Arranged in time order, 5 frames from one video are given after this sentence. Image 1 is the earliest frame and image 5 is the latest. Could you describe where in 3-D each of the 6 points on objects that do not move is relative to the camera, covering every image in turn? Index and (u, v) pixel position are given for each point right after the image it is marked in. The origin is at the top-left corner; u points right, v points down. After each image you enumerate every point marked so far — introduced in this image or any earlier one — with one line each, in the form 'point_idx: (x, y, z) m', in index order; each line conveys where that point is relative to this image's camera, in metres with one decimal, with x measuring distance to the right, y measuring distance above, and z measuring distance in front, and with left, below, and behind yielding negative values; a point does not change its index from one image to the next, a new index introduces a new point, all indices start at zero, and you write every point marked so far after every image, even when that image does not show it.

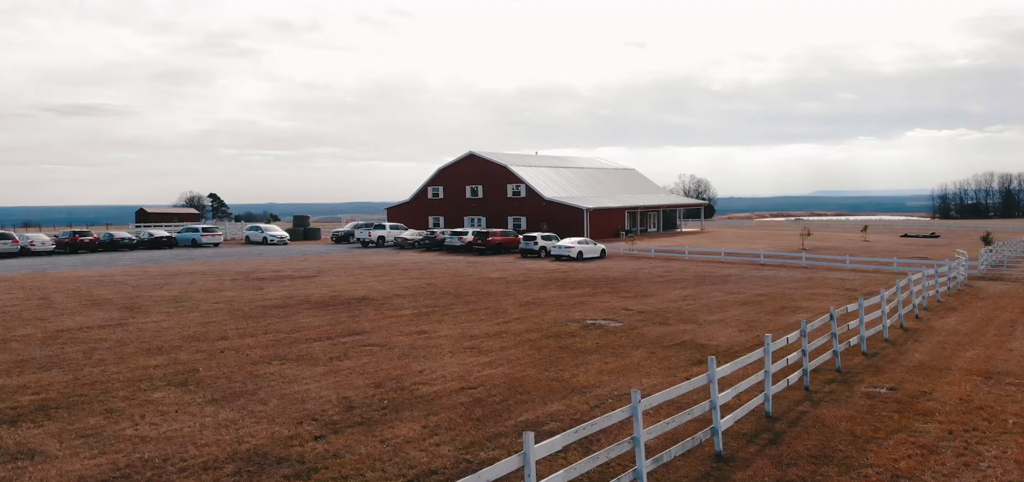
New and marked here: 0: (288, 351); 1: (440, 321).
0: (-4.3, -2.1, +14.7) m
1: (-1.7, -1.9, +17.5) m
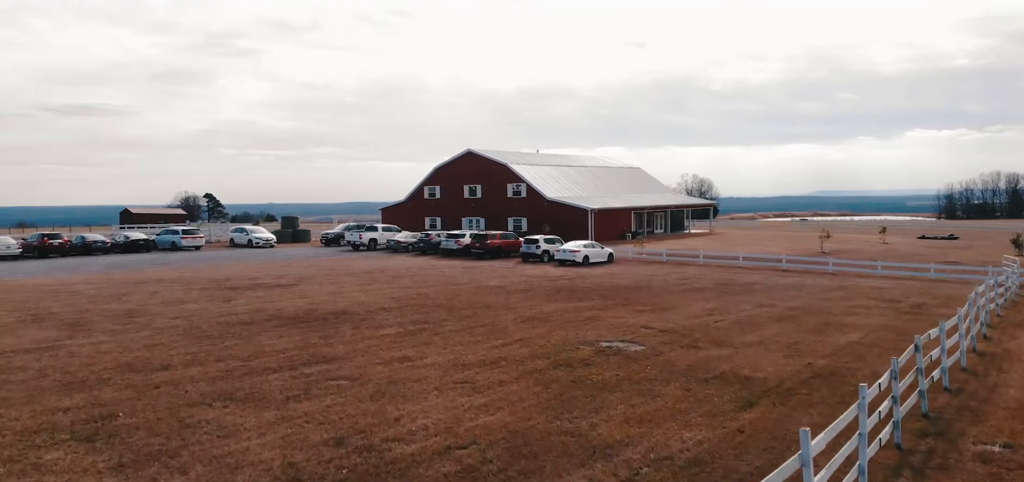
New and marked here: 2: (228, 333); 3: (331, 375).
0: (-4.3, -2.3, +11.9) m
1: (-1.6, -2.0, +14.8) m
2: (-6.2, -2.0, +16.6) m
3: (-2.9, -2.2, +12.3) m
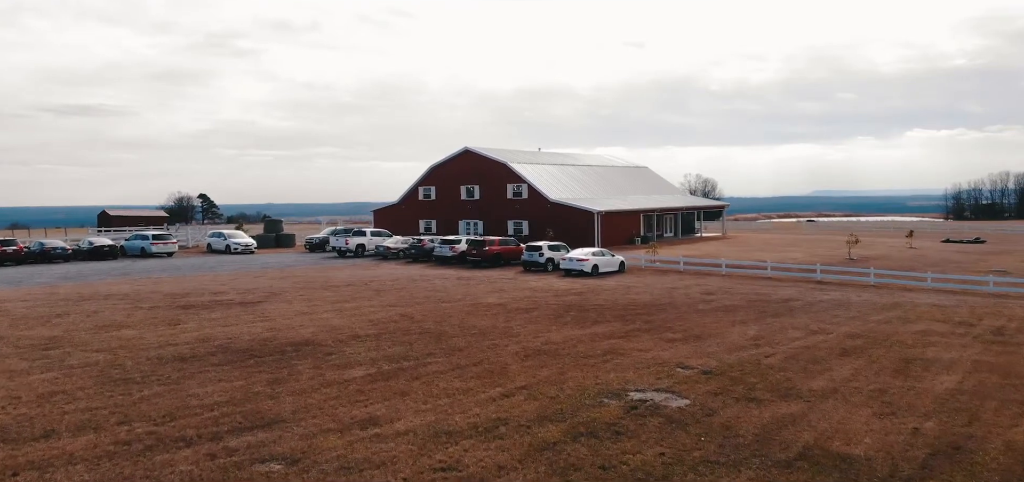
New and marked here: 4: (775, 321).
0: (-4.3, -2.6, +8.5) m
1: (-1.6, -2.3, +11.3) m
2: (-6.2, -2.3, +13.1) m
3: (-2.9, -2.5, +8.9) m
4: (+6.4, -1.9, +18.4) m
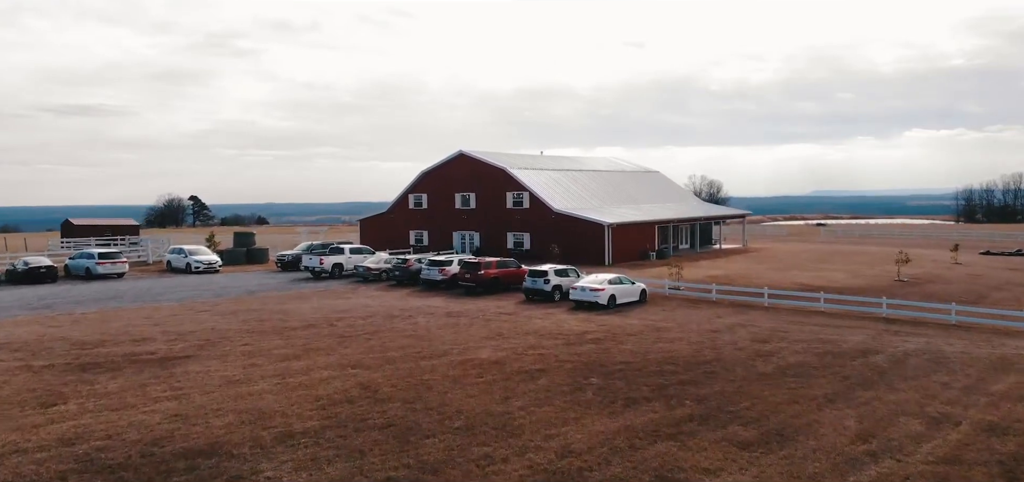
0: (-4.3, -3.4, +3.5) m
1: (-1.6, -3.1, +6.4) m
2: (-6.2, -3.1, +8.1) m
3: (-2.9, -3.3, +3.9) m
4: (+6.4, -2.8, +13.5) m
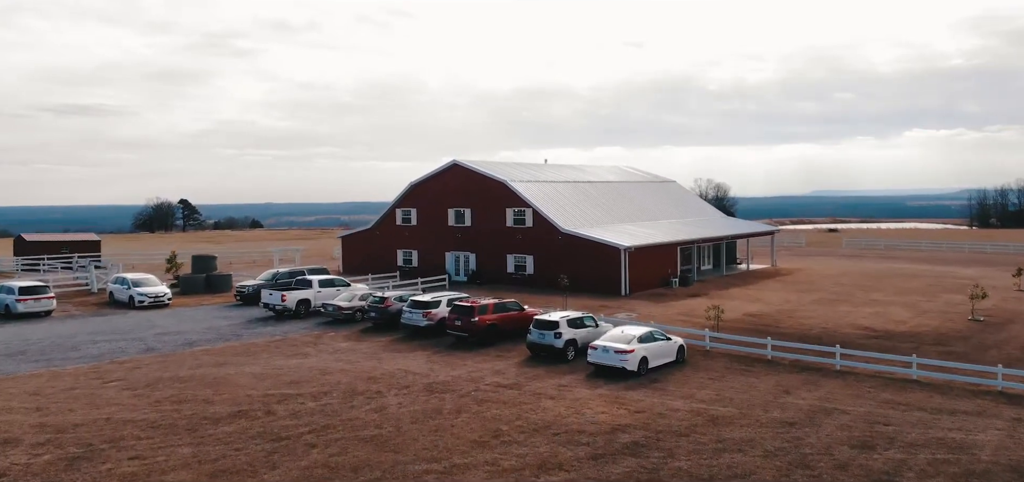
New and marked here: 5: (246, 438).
0: (-4.2, -4.6, -1.9) m
1: (-1.5, -4.3, +1.0) m
2: (-6.1, -4.3, +2.7) m
3: (-2.8, -4.5, -1.5) m
4: (+6.4, -3.9, +8.1) m
5: (-4.8, -3.6, +13.7) m
